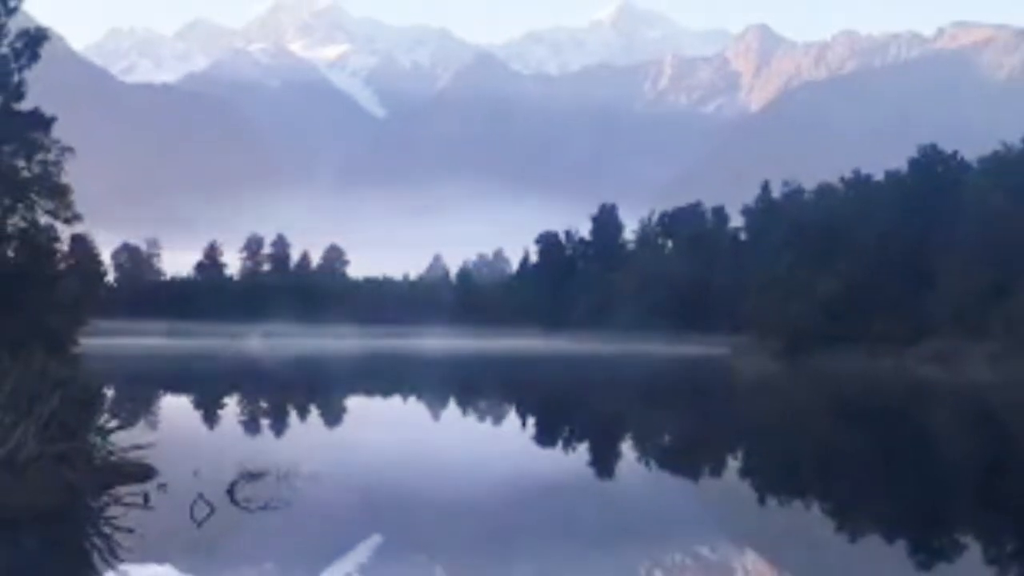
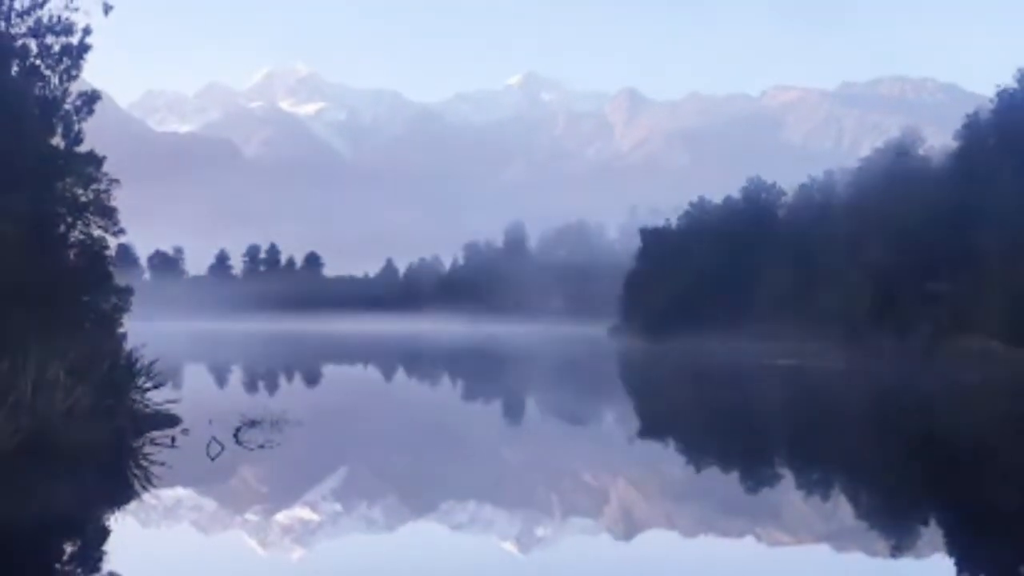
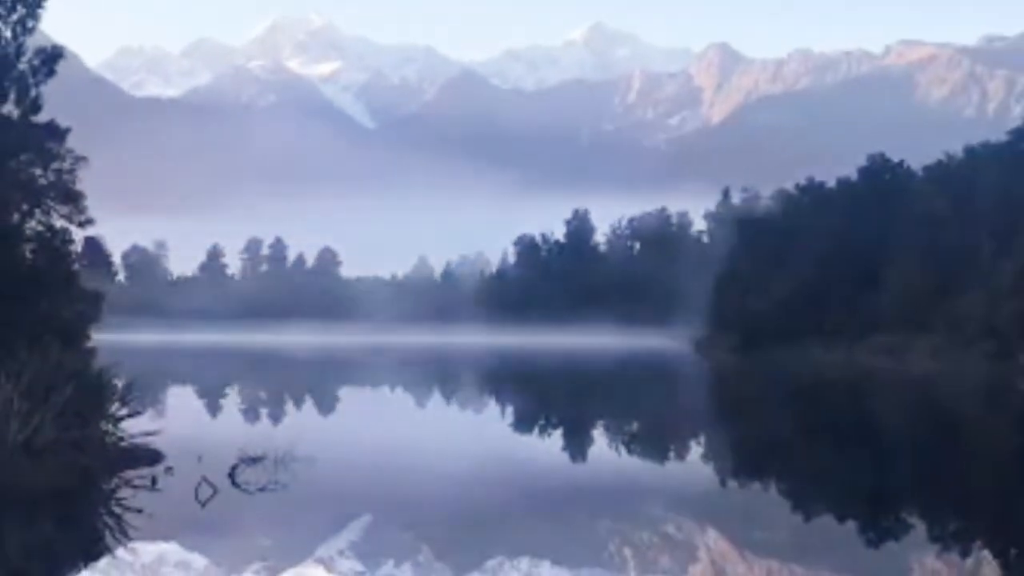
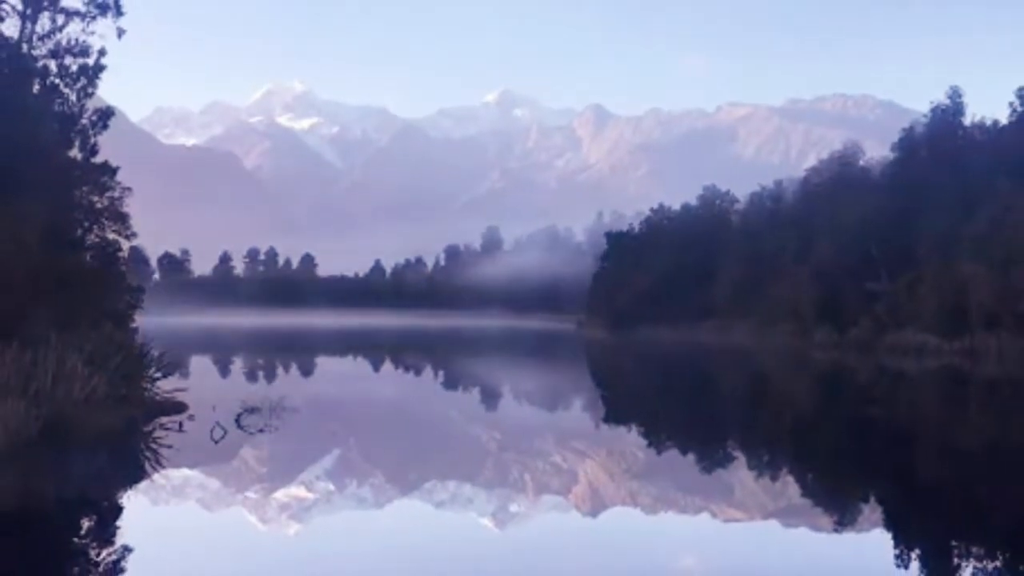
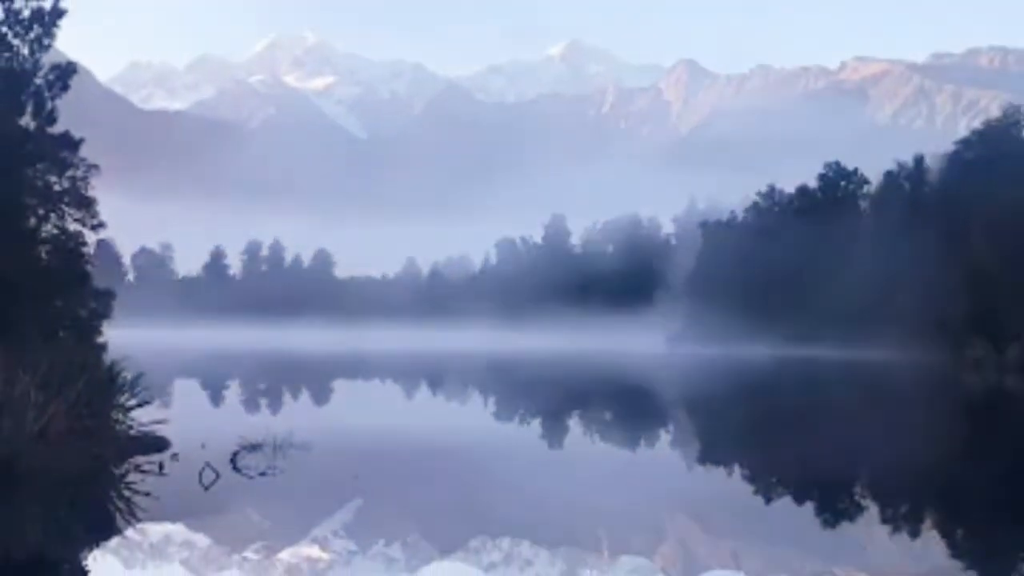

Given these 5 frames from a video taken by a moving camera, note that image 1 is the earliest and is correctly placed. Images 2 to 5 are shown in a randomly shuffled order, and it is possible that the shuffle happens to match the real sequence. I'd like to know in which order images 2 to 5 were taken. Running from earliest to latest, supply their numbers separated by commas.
3, 5, 2, 4
